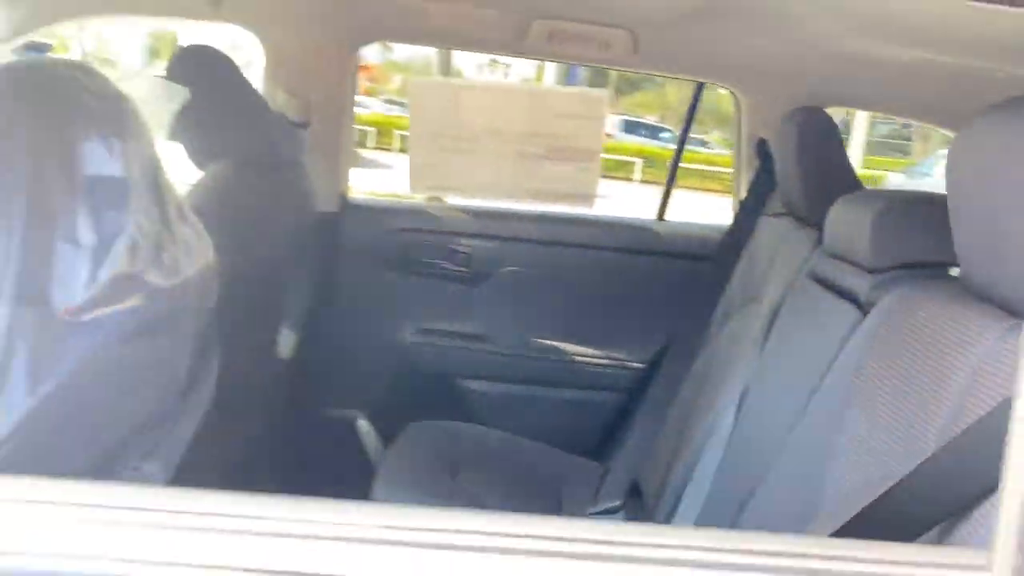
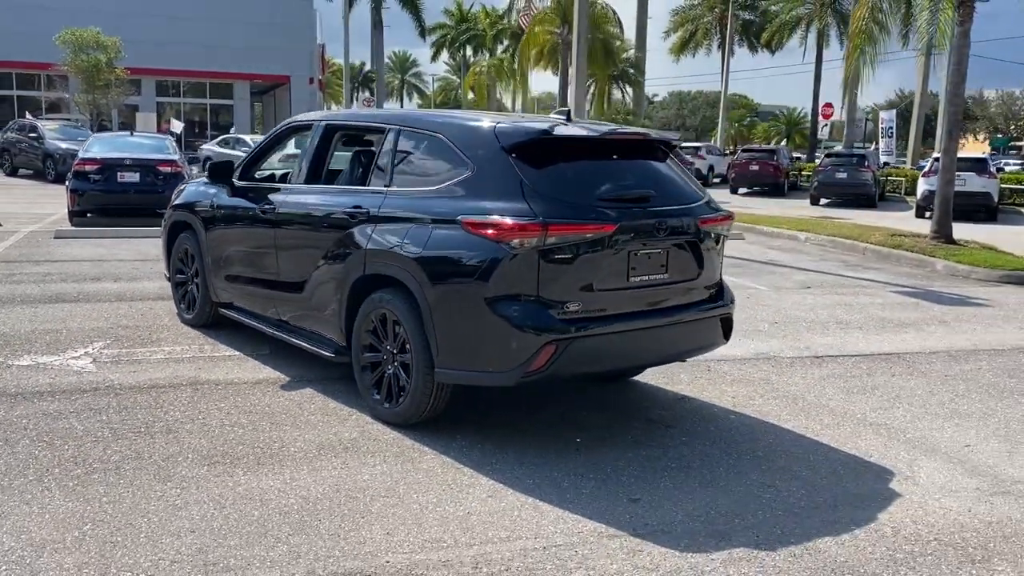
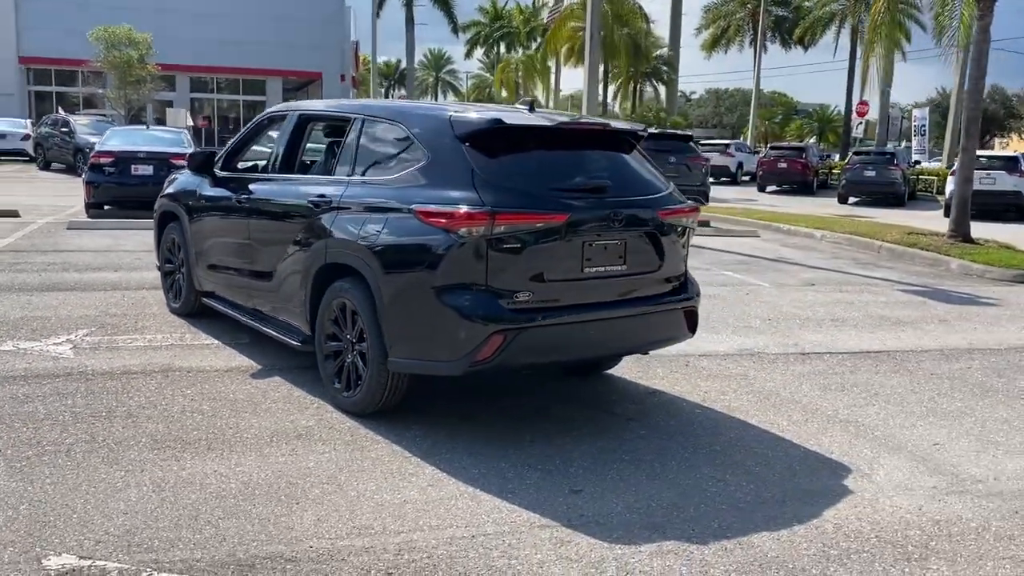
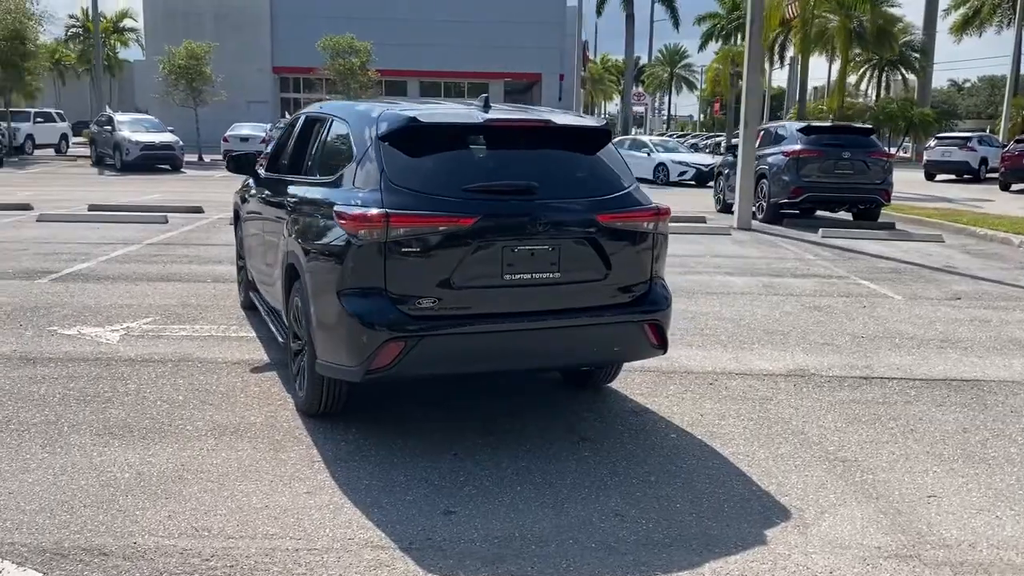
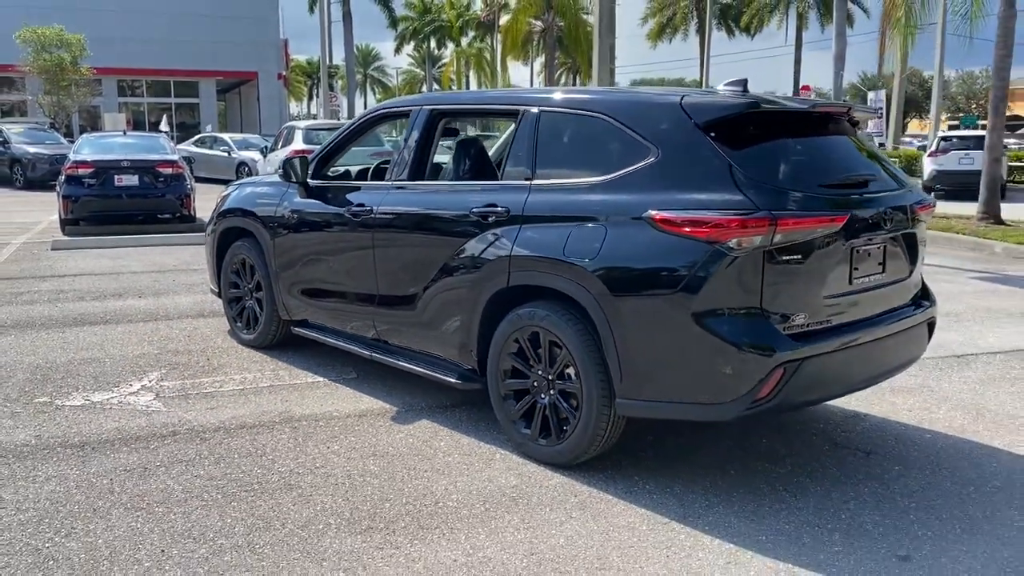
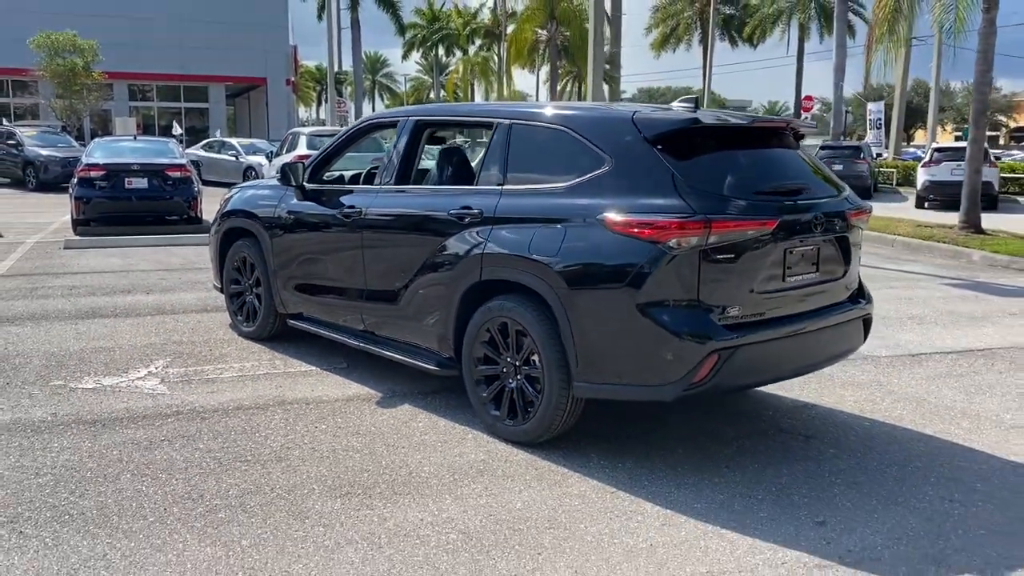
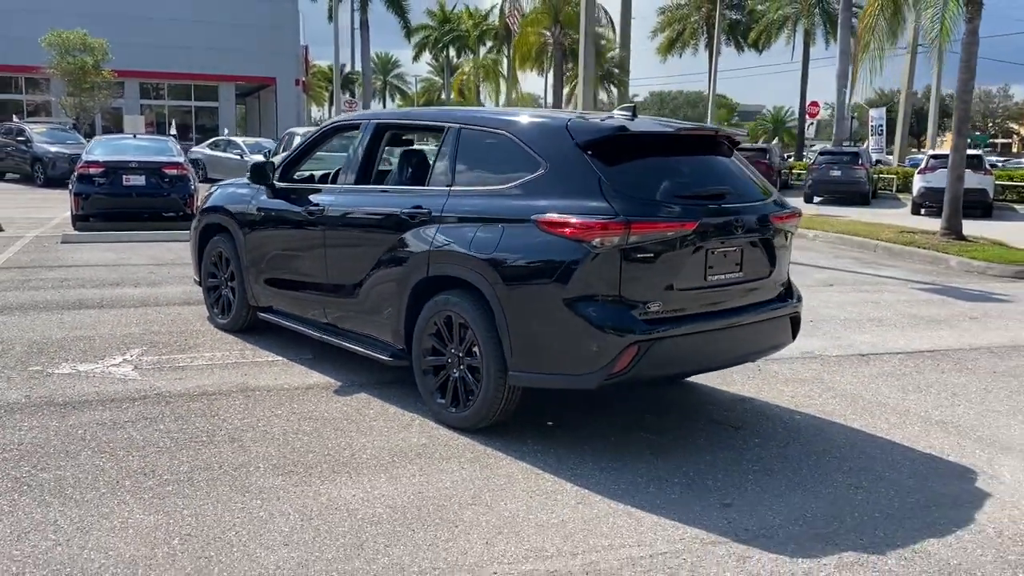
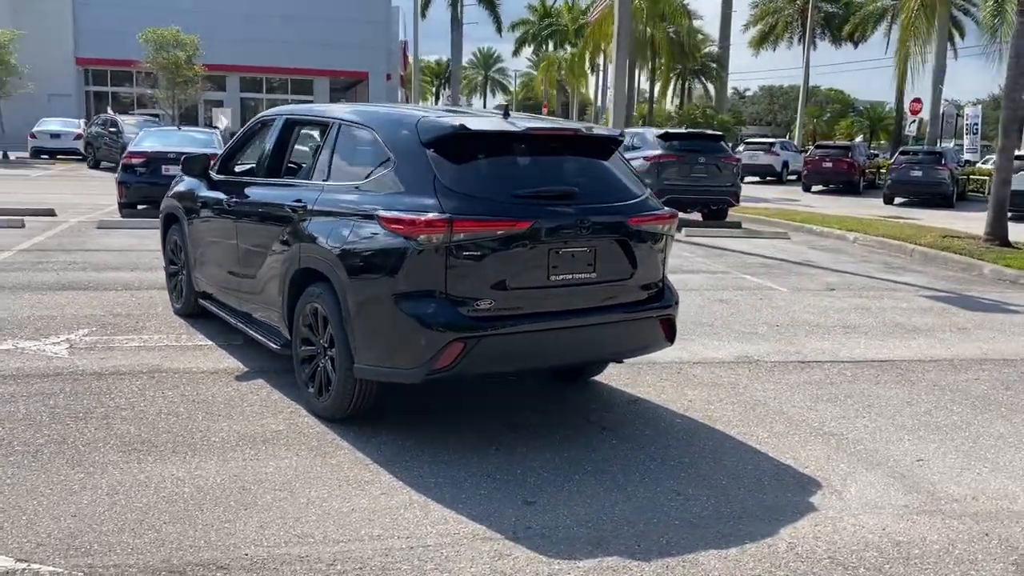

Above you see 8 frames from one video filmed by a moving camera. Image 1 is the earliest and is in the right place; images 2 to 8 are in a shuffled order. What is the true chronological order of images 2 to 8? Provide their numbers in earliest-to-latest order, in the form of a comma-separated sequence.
5, 6, 7, 2, 3, 8, 4
